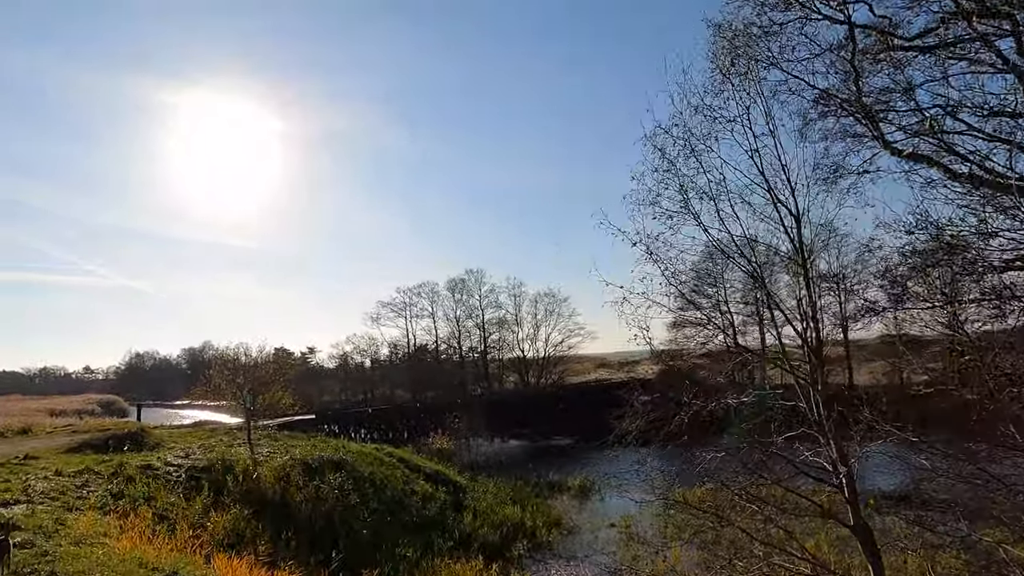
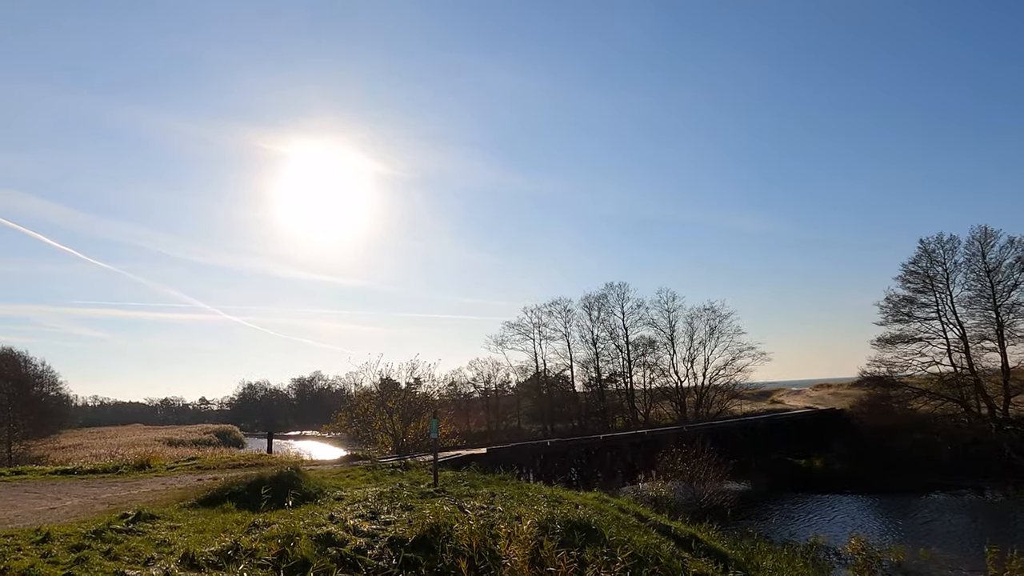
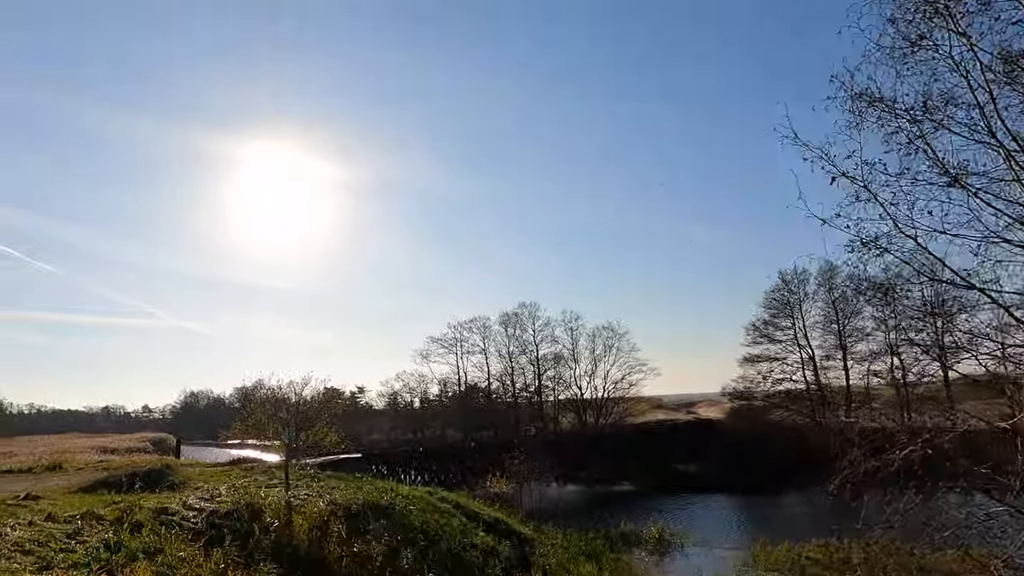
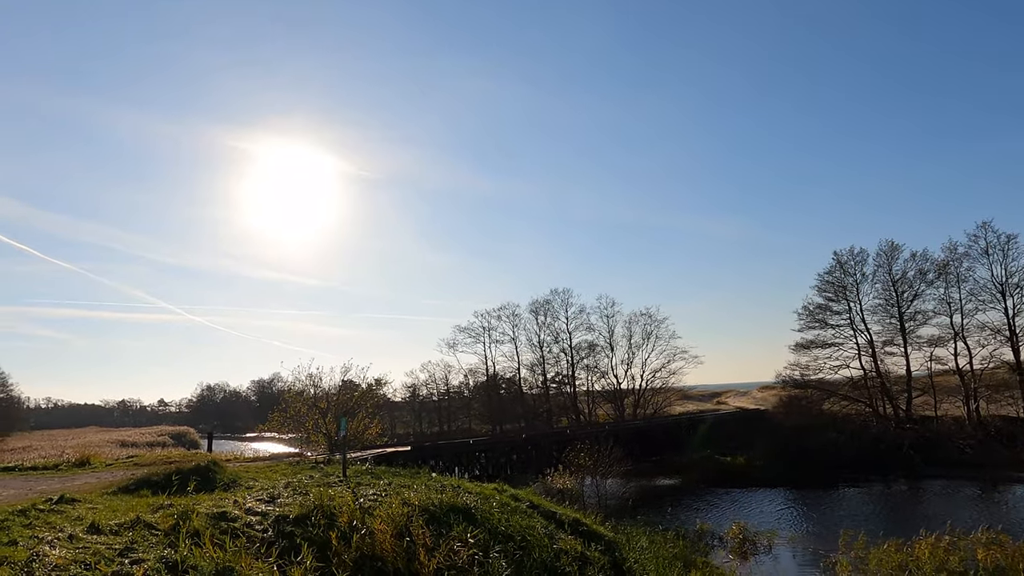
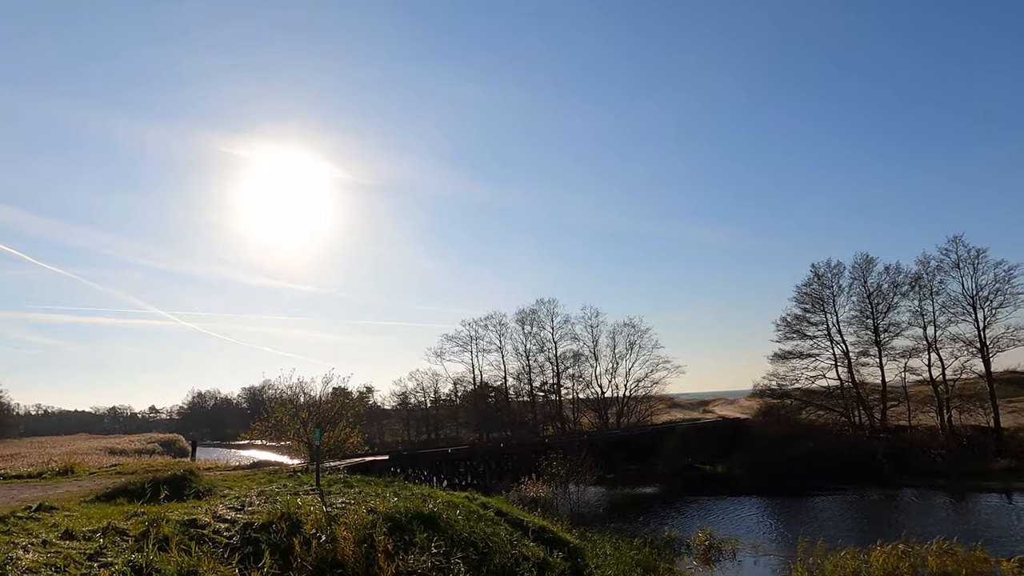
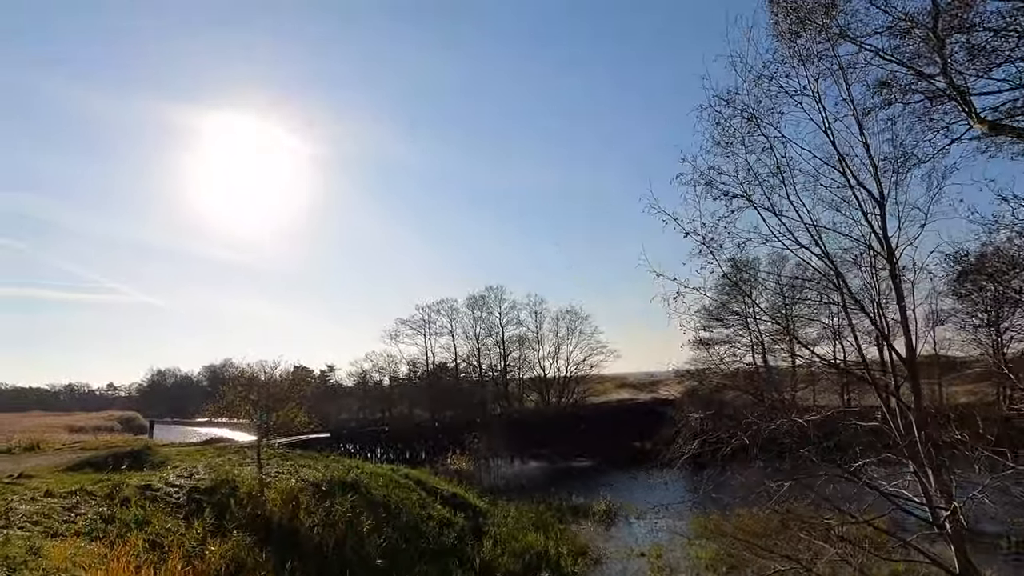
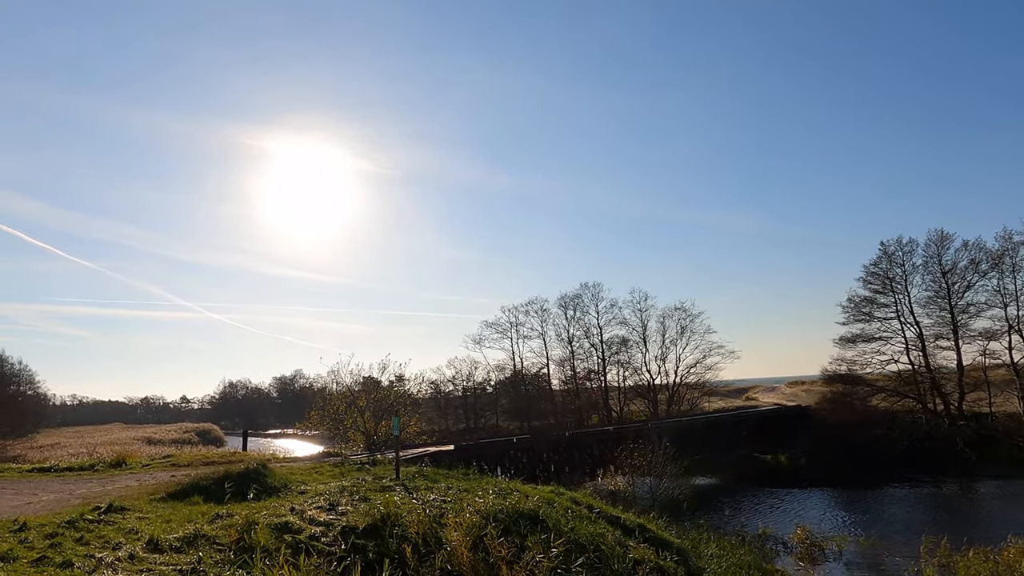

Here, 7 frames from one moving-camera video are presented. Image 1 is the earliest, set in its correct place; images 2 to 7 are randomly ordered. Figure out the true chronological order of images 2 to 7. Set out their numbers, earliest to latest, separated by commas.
6, 3, 5, 4, 7, 2
